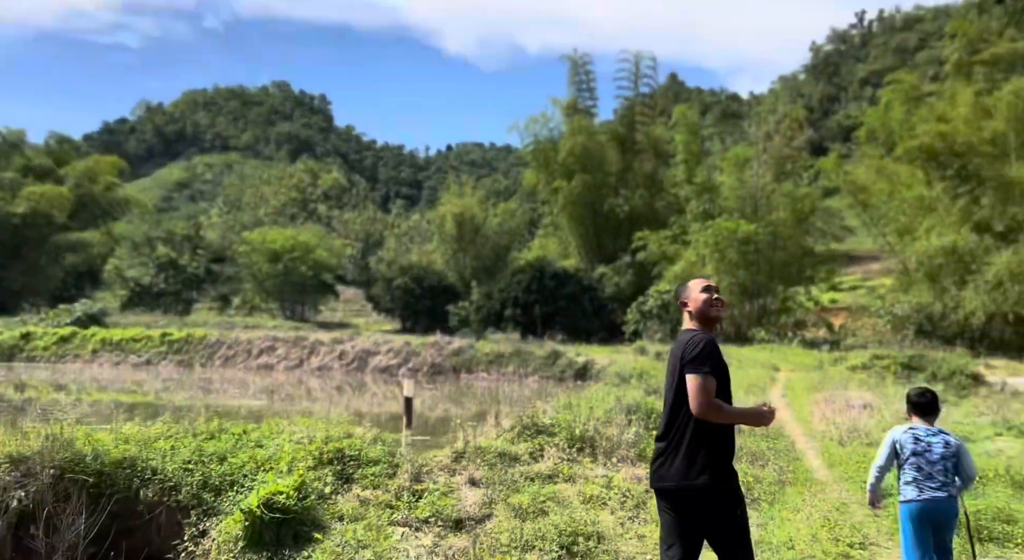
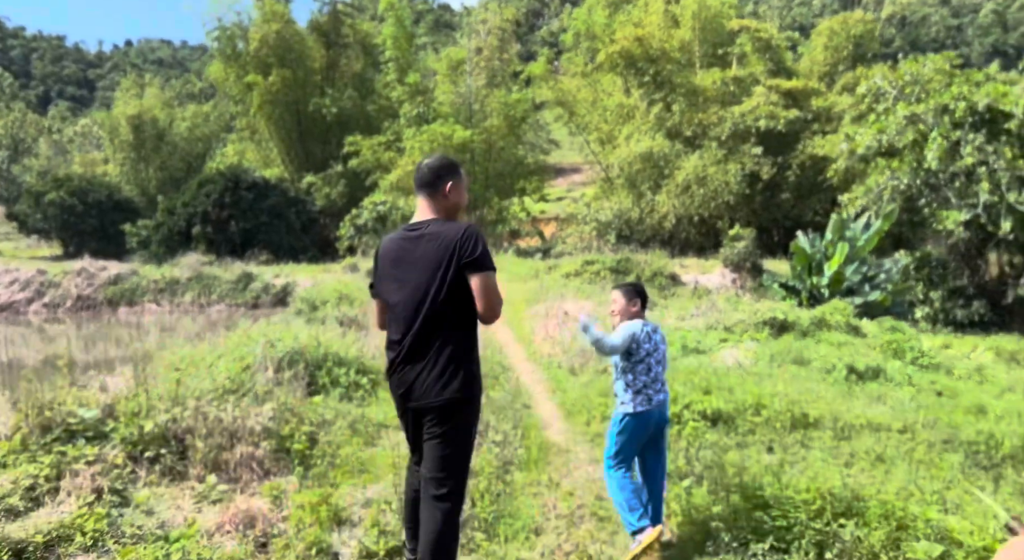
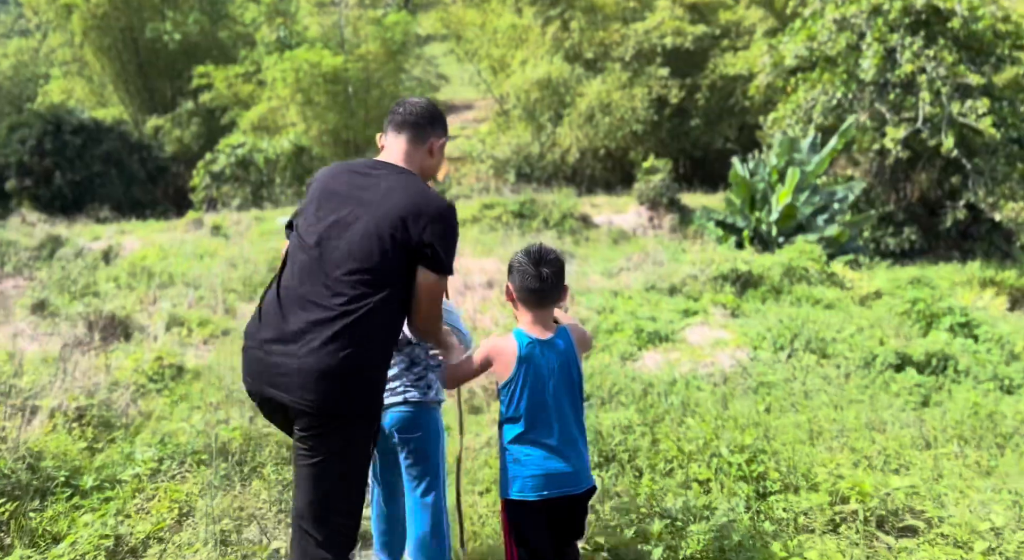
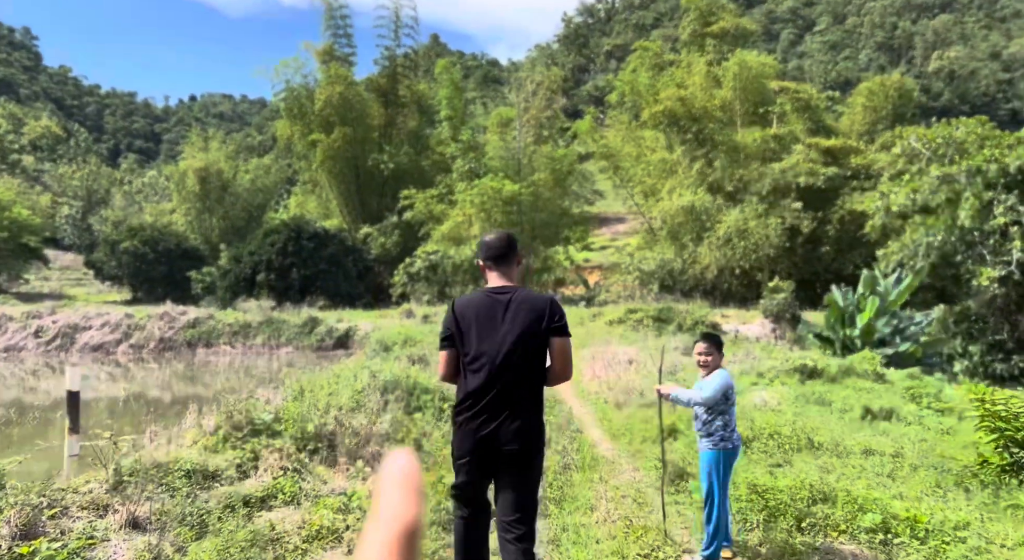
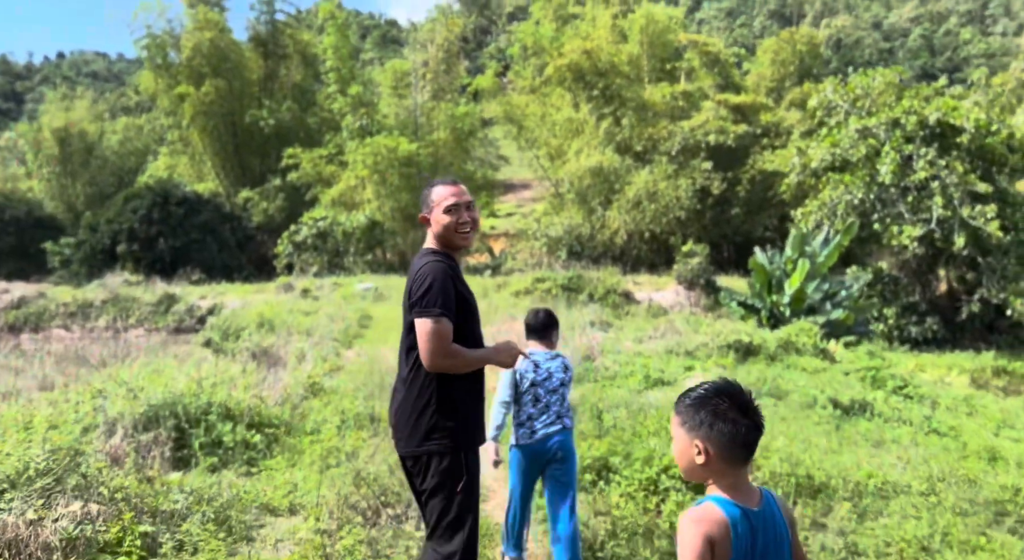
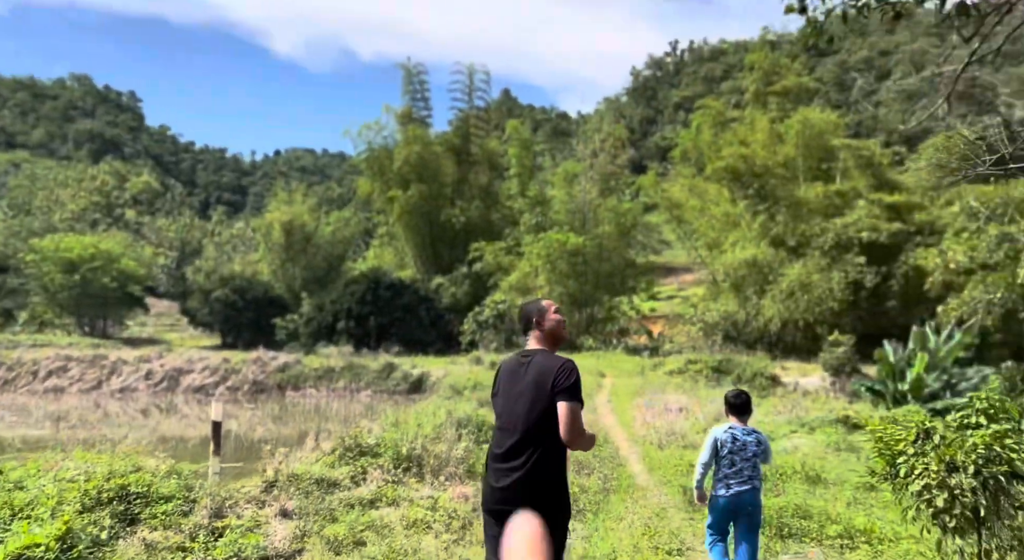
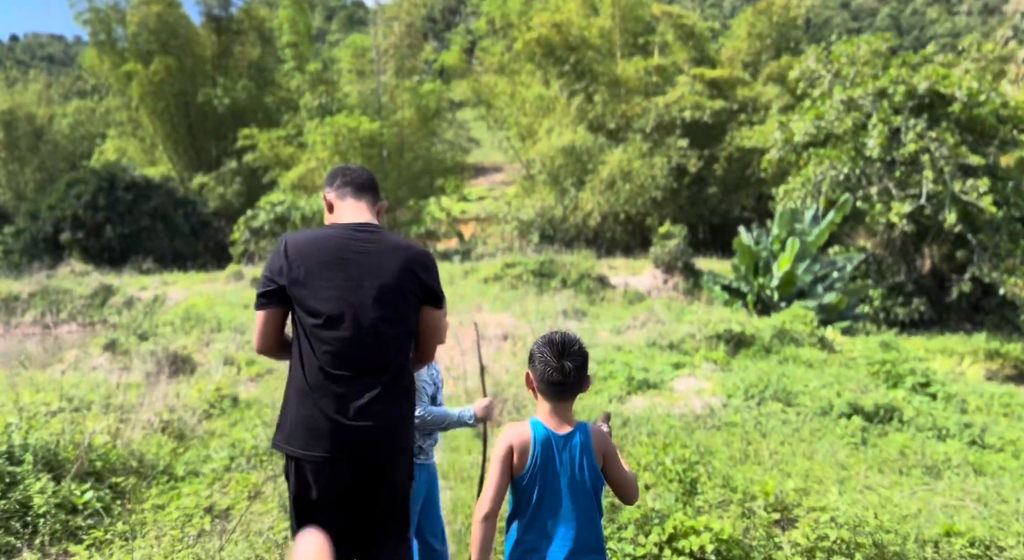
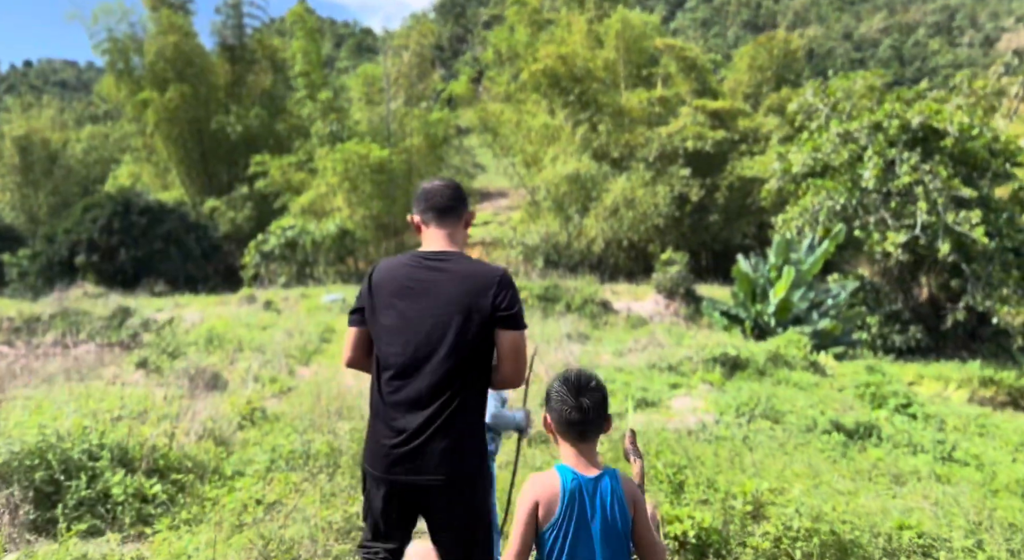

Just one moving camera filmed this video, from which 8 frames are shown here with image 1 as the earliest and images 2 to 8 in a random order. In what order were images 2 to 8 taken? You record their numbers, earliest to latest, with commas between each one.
6, 4, 2, 5, 8, 7, 3
